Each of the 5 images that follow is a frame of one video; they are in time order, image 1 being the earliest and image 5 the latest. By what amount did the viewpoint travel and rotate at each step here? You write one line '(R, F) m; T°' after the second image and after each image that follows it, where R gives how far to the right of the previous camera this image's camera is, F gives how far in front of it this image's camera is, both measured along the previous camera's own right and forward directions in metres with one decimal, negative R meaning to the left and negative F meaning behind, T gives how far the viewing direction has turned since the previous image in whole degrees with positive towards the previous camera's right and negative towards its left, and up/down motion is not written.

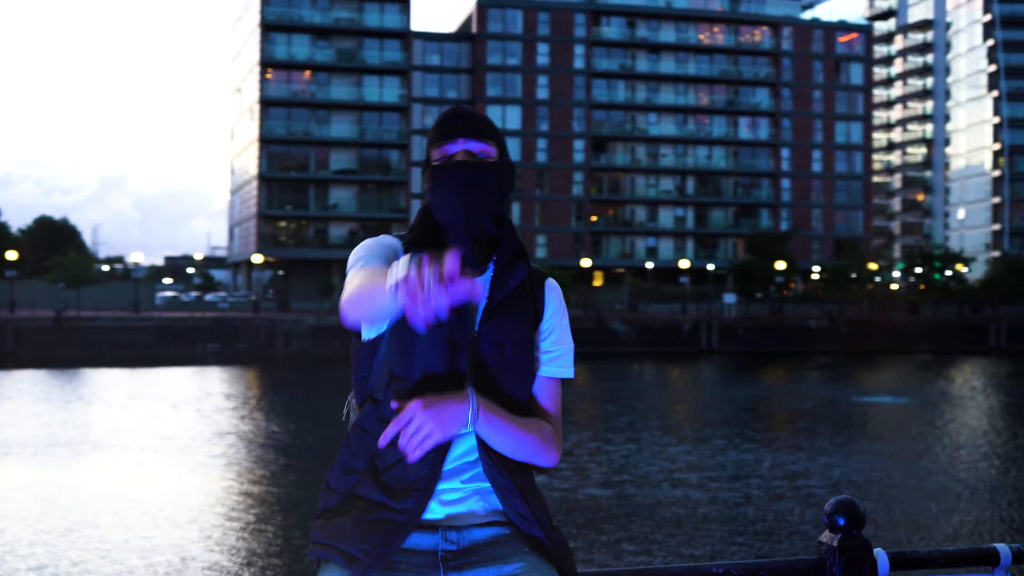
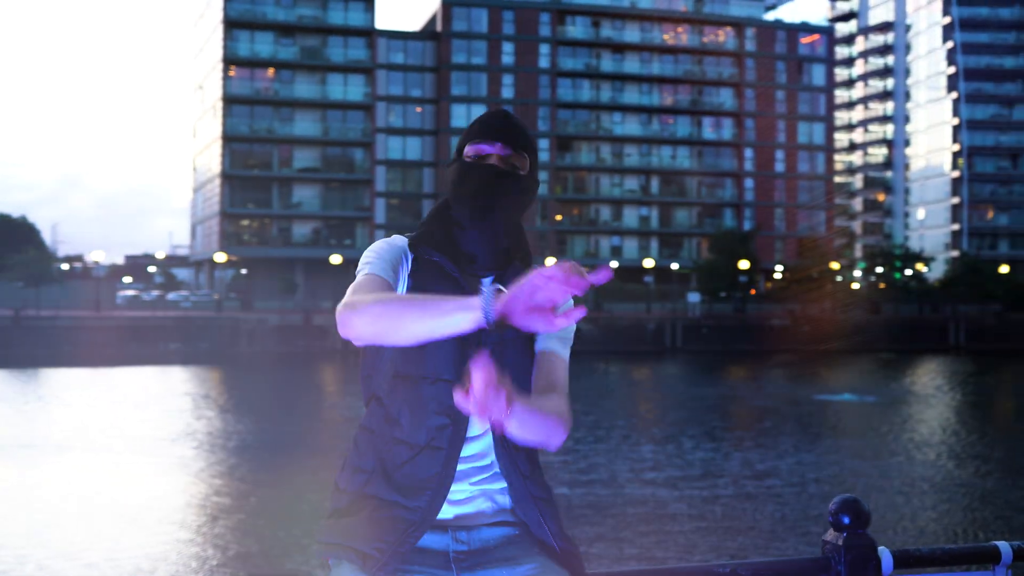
(-0.5, 0.0) m; +2°
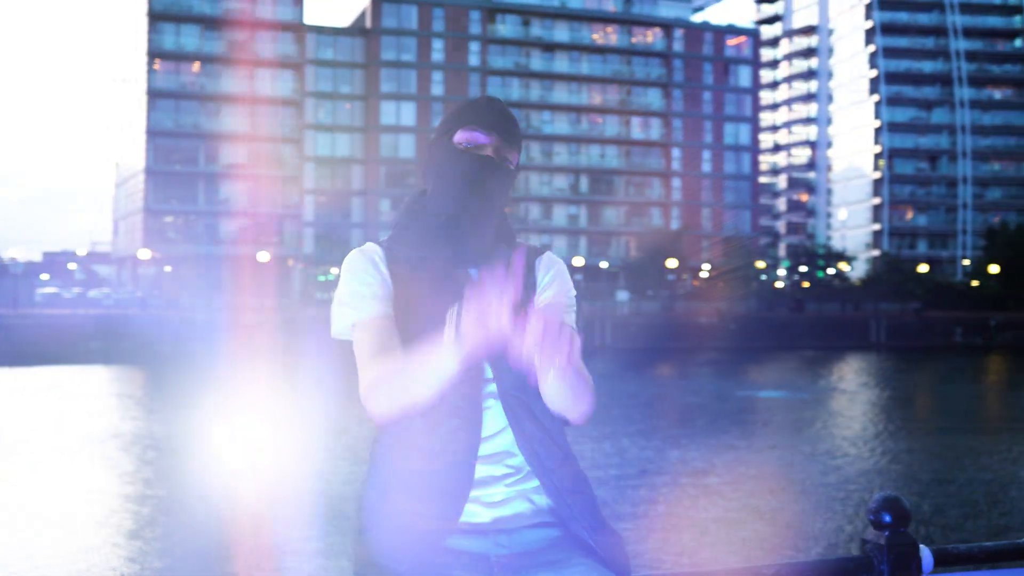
(-1.5, +0.1) m; +5°
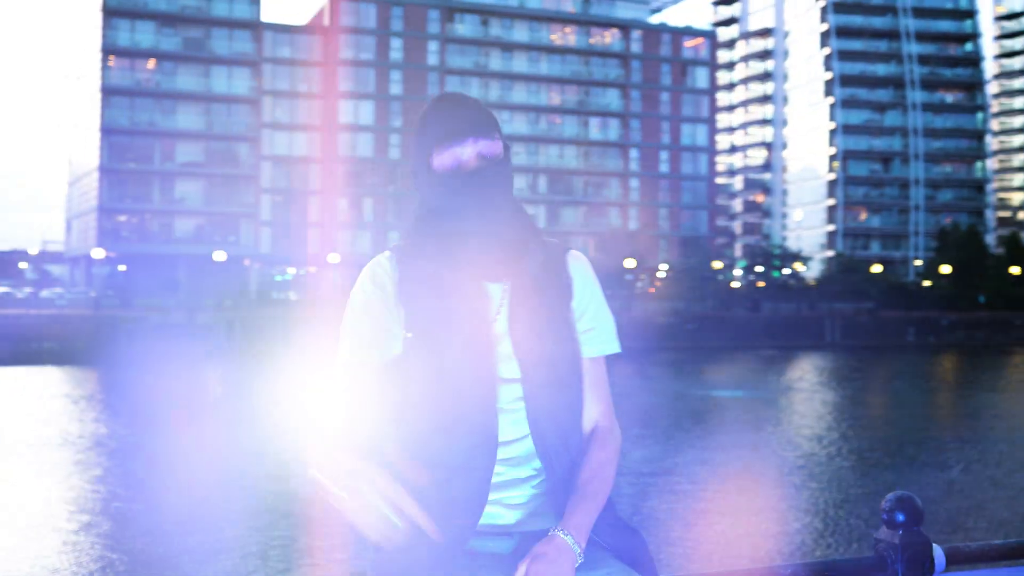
(-0.8, 0.0) m; +3°
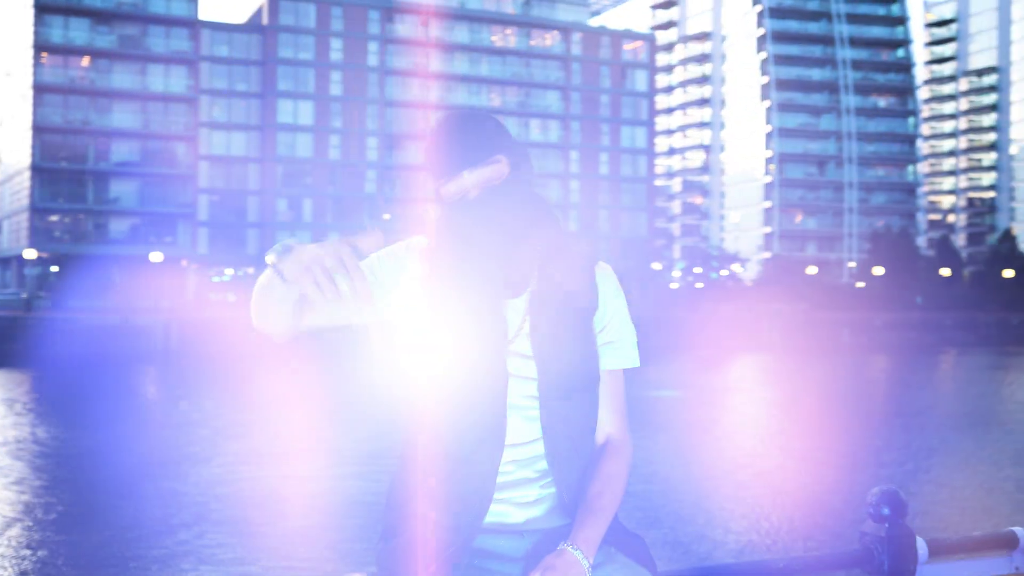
(-0.7, 0.0) m; +3°
